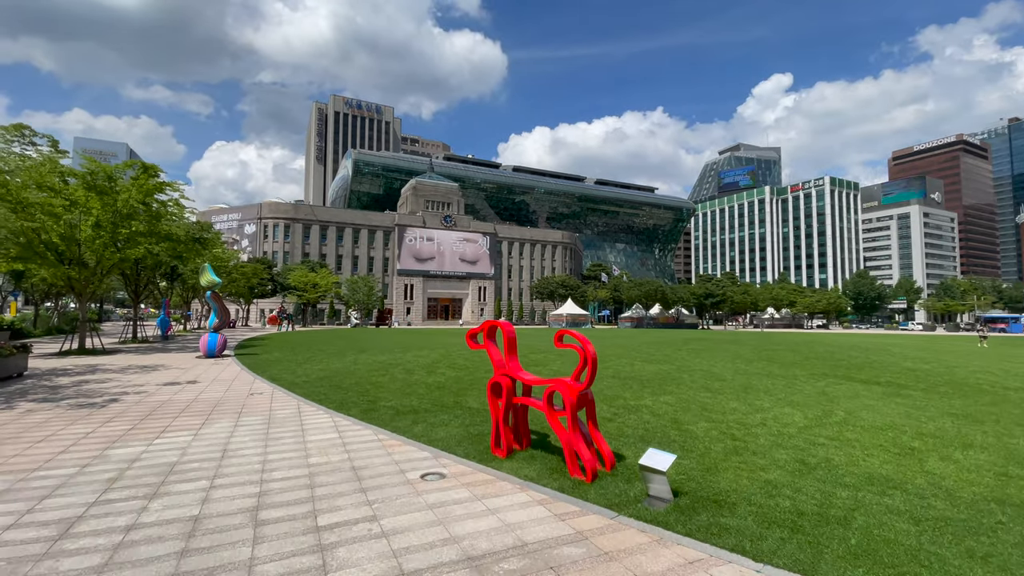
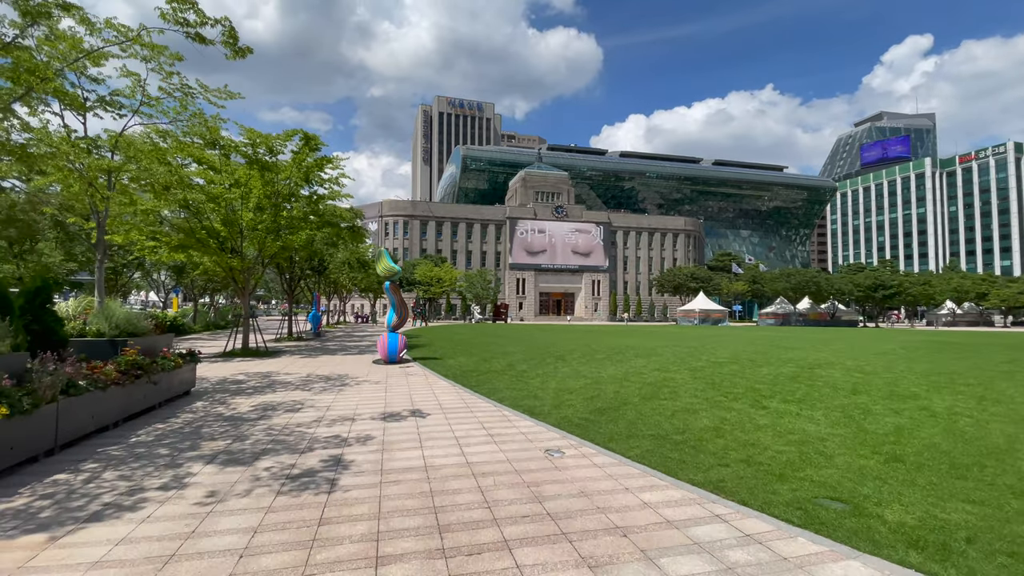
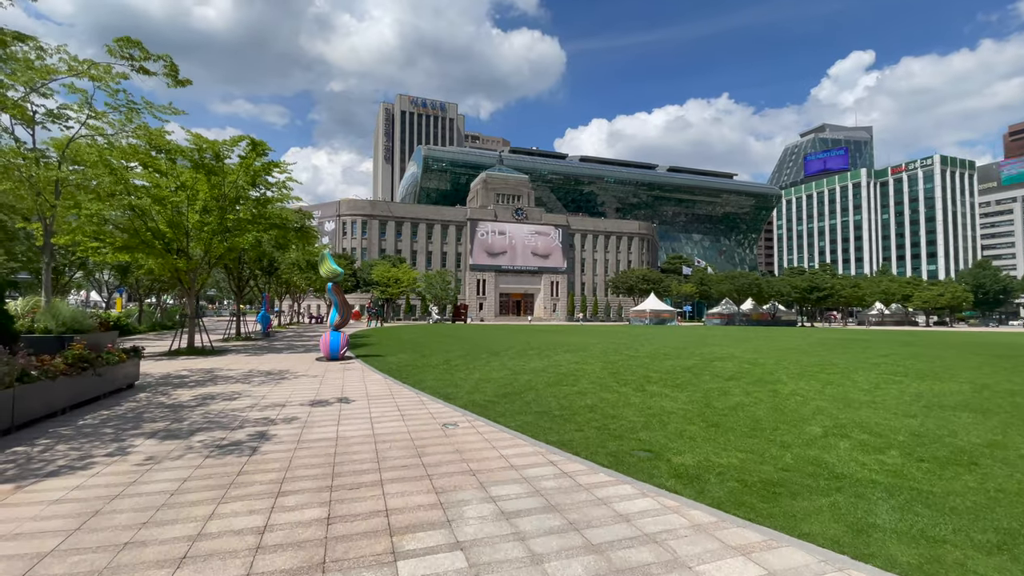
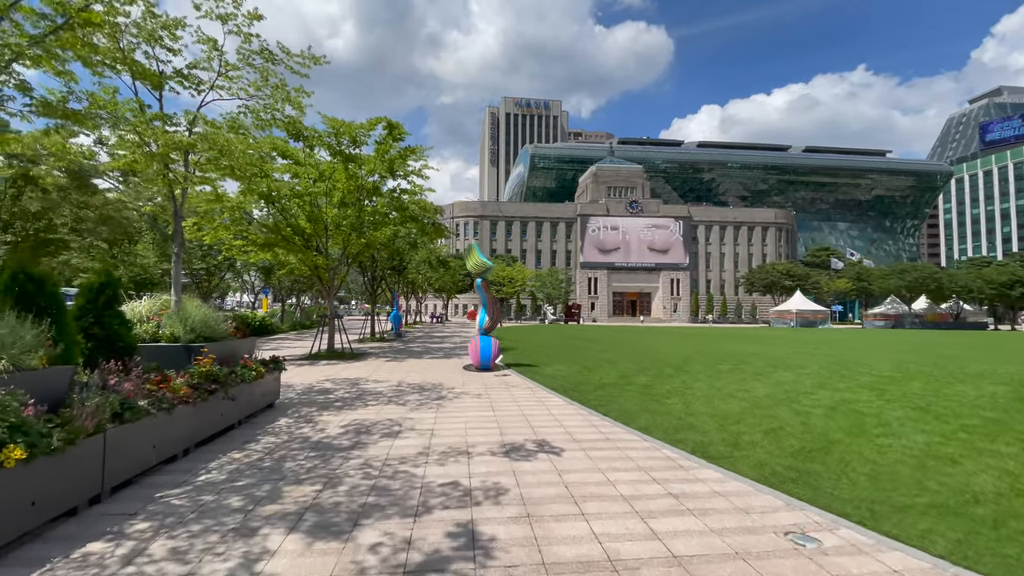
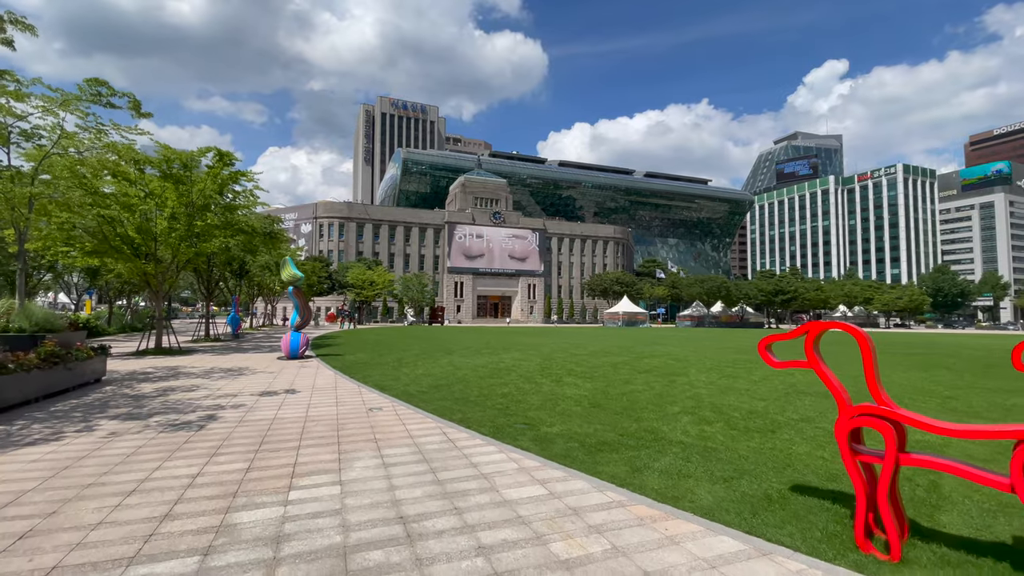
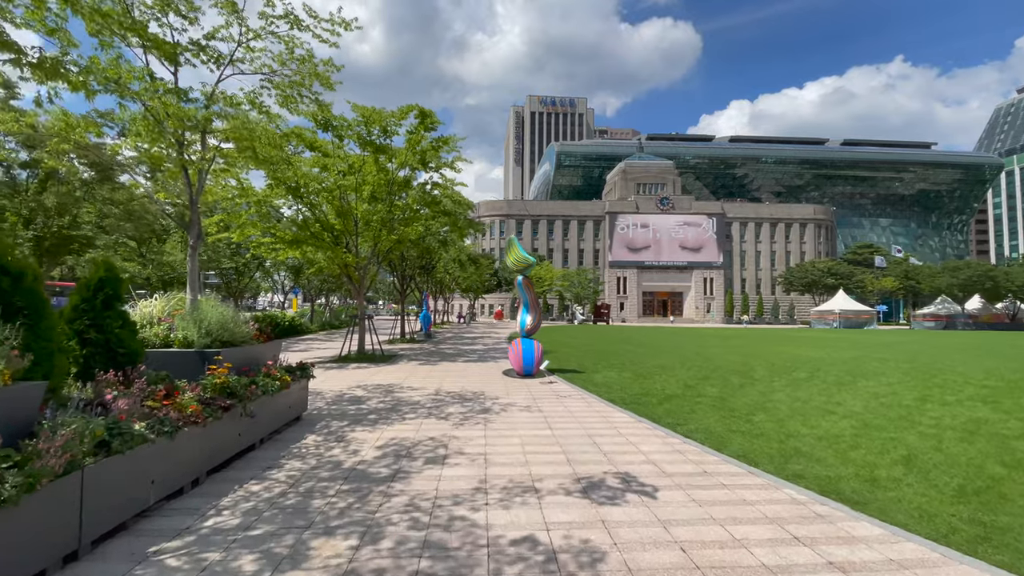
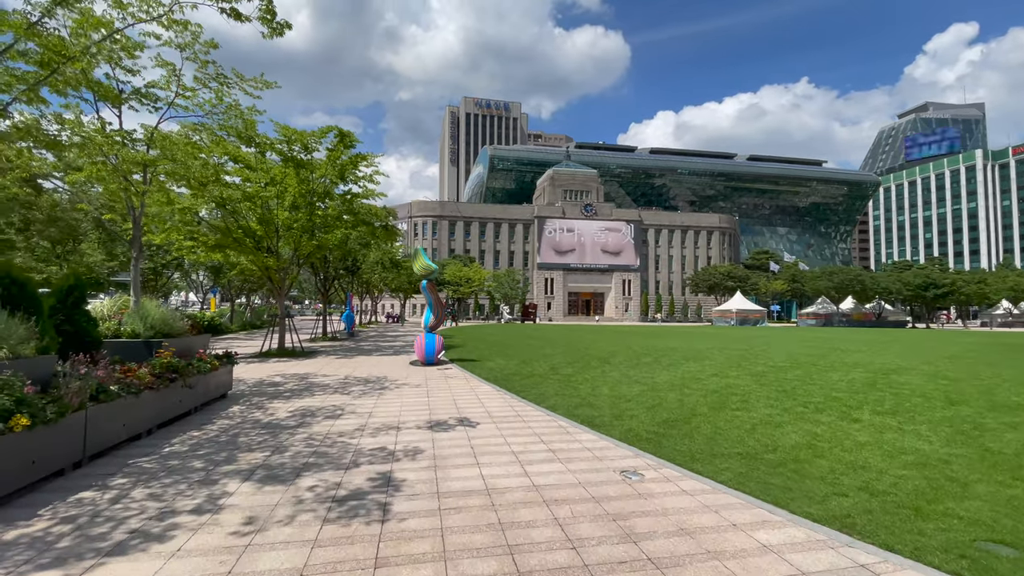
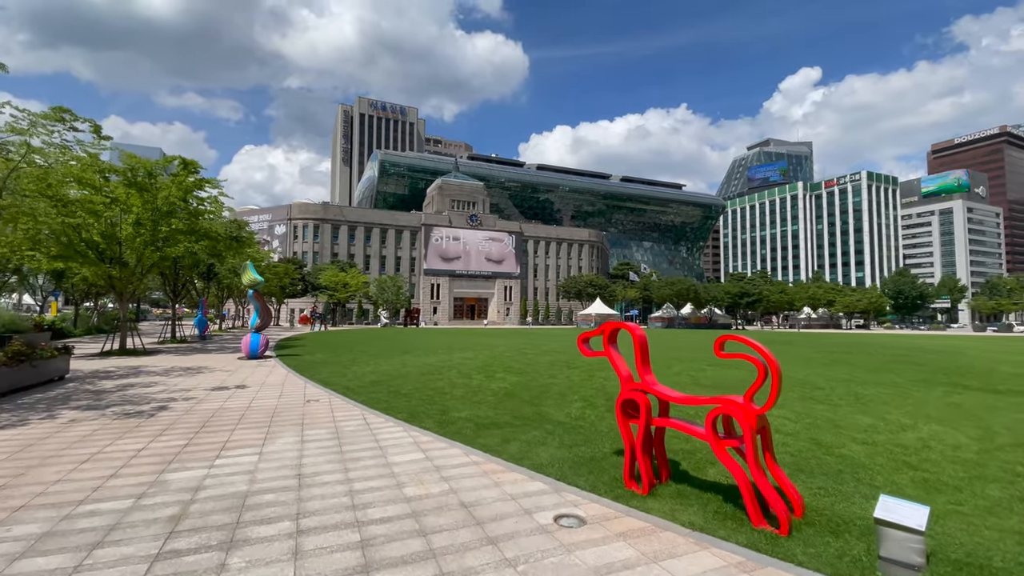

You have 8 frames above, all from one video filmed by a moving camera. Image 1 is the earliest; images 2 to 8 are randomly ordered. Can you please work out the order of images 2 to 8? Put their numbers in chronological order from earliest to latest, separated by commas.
8, 5, 3, 2, 7, 4, 6
